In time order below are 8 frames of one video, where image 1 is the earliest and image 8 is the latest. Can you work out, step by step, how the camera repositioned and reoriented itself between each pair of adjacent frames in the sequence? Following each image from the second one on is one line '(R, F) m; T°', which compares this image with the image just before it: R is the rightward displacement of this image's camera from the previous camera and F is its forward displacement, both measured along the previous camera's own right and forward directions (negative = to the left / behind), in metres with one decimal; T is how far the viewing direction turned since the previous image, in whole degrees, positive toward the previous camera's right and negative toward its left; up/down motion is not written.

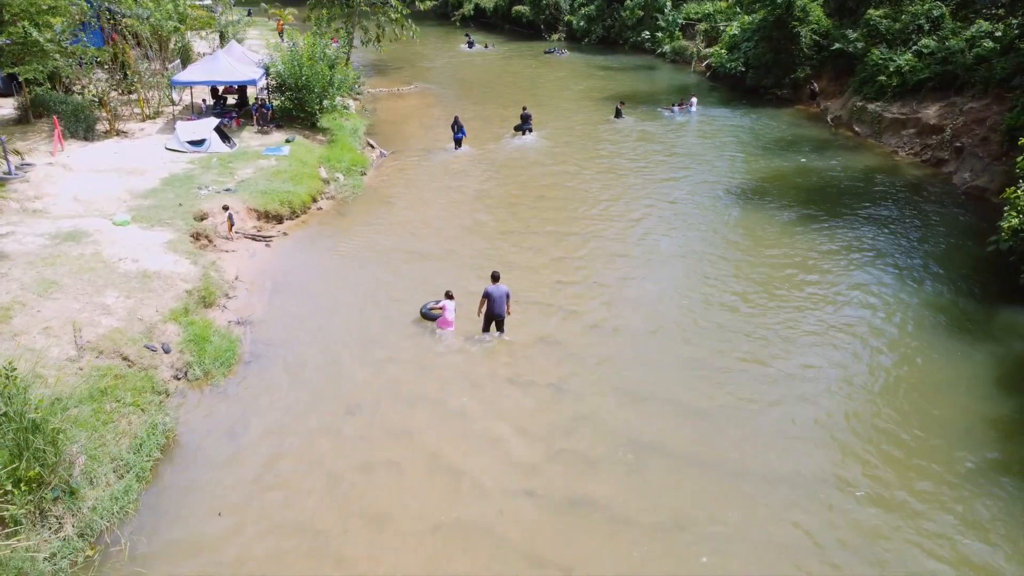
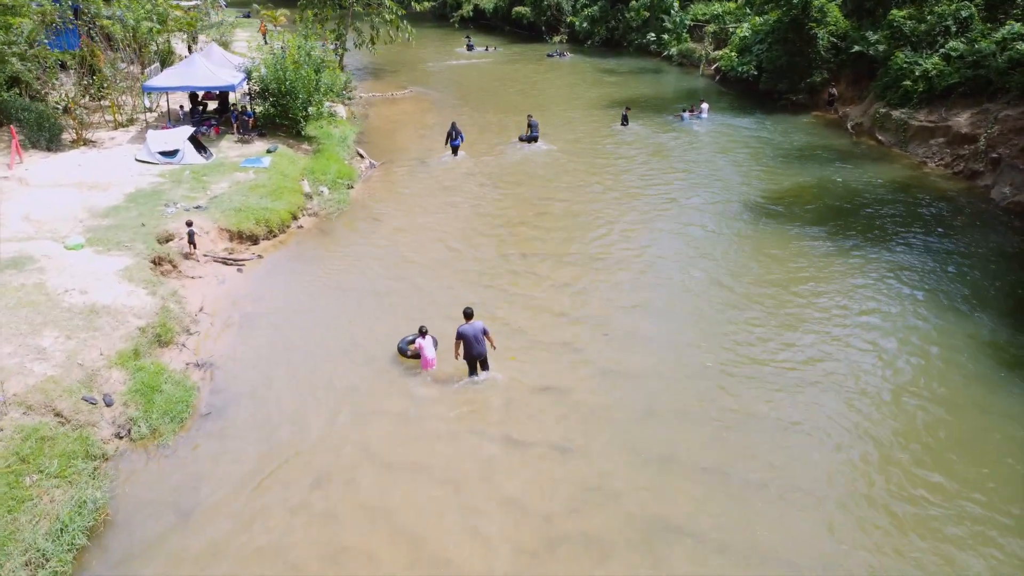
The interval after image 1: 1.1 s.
(0.0, +1.7) m; 0°
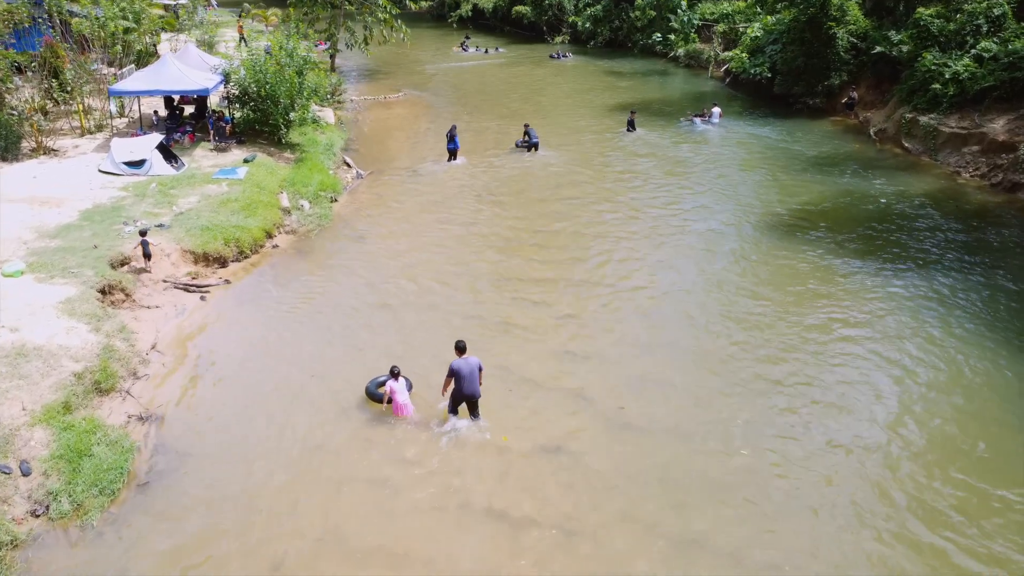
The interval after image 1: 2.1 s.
(+0.1, +1.7) m; 0°
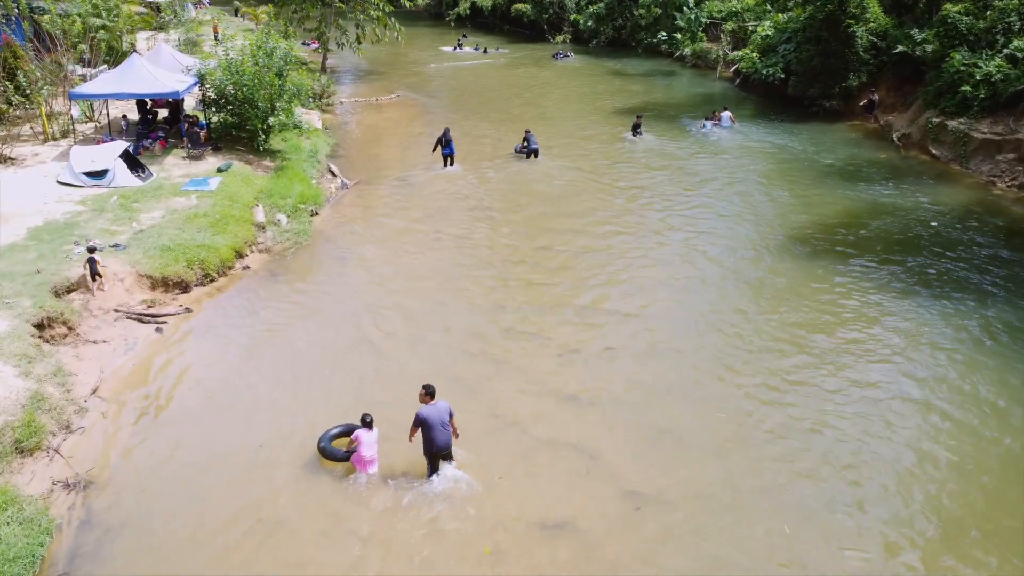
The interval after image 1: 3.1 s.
(+0.1, +1.6) m; 0°
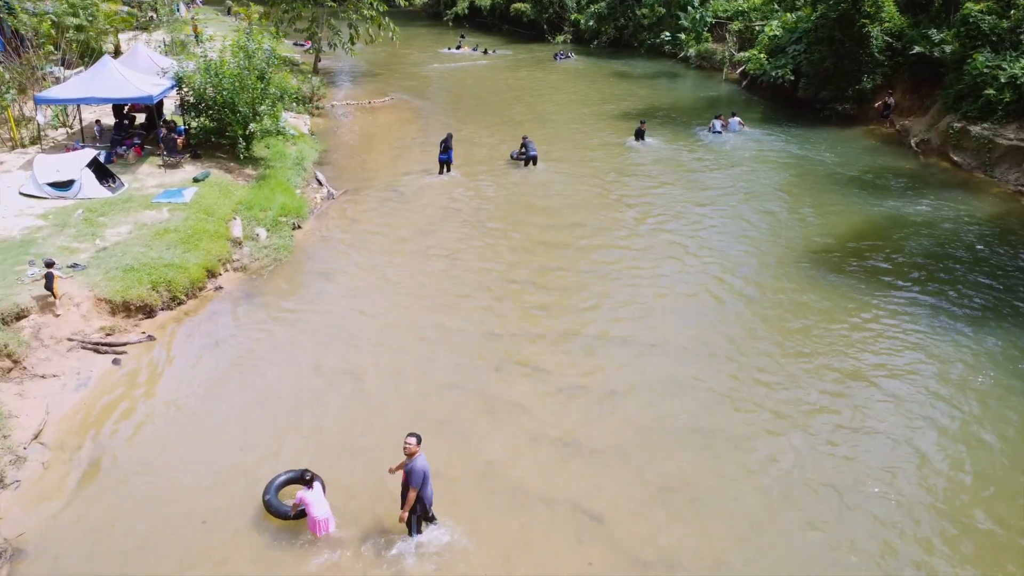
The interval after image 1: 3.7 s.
(+0.1, +1.1) m; 0°
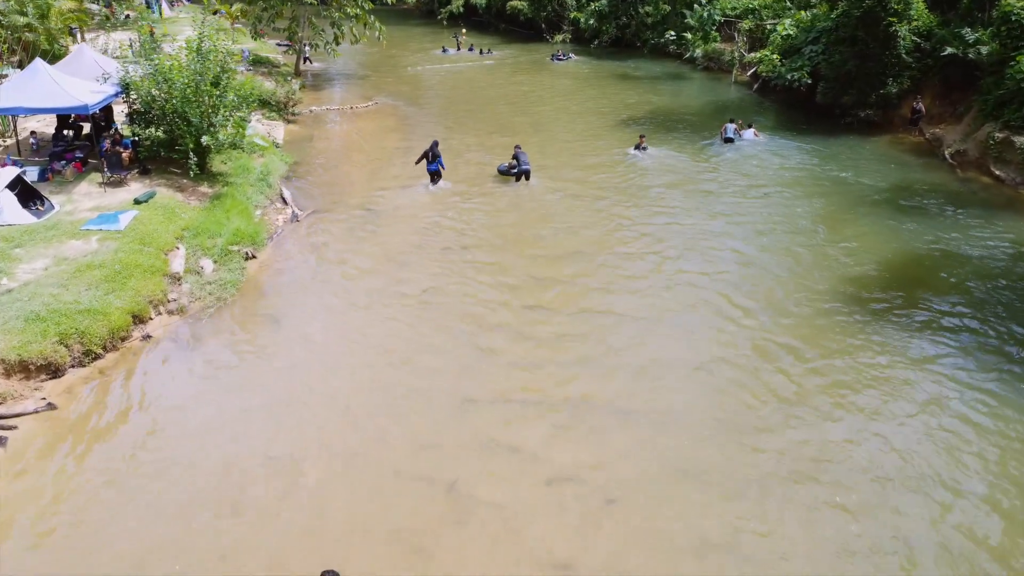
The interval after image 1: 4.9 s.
(+0.2, +2.1) m; 0°
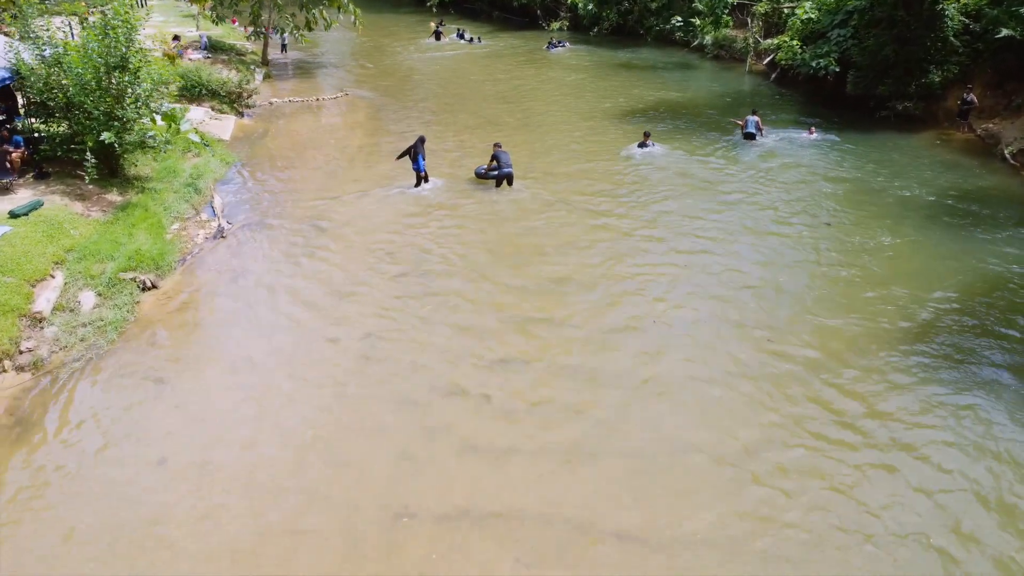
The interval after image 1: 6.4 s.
(+0.4, +3.0) m; 0°
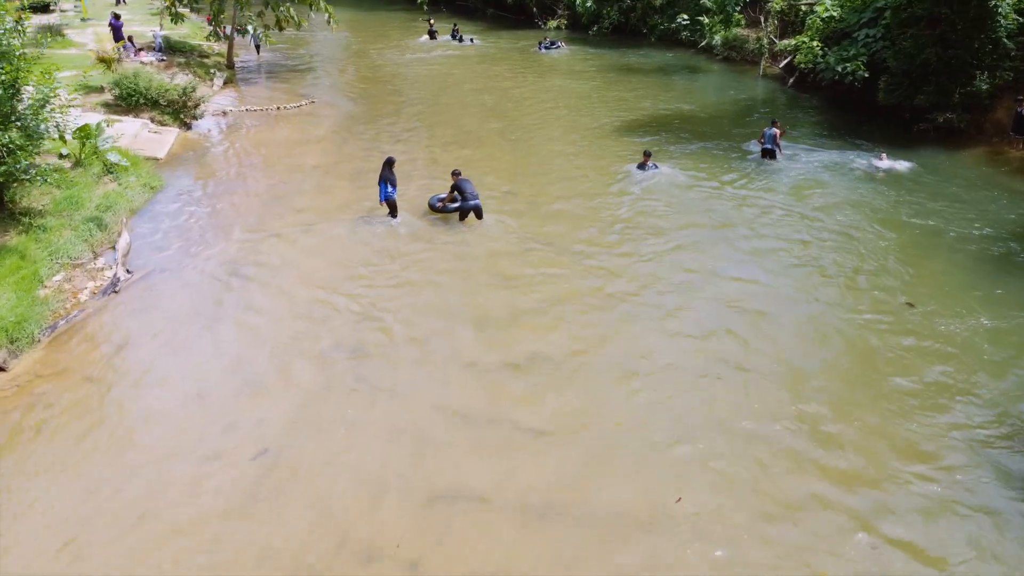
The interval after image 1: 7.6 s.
(+0.4, +2.6) m; 0°
